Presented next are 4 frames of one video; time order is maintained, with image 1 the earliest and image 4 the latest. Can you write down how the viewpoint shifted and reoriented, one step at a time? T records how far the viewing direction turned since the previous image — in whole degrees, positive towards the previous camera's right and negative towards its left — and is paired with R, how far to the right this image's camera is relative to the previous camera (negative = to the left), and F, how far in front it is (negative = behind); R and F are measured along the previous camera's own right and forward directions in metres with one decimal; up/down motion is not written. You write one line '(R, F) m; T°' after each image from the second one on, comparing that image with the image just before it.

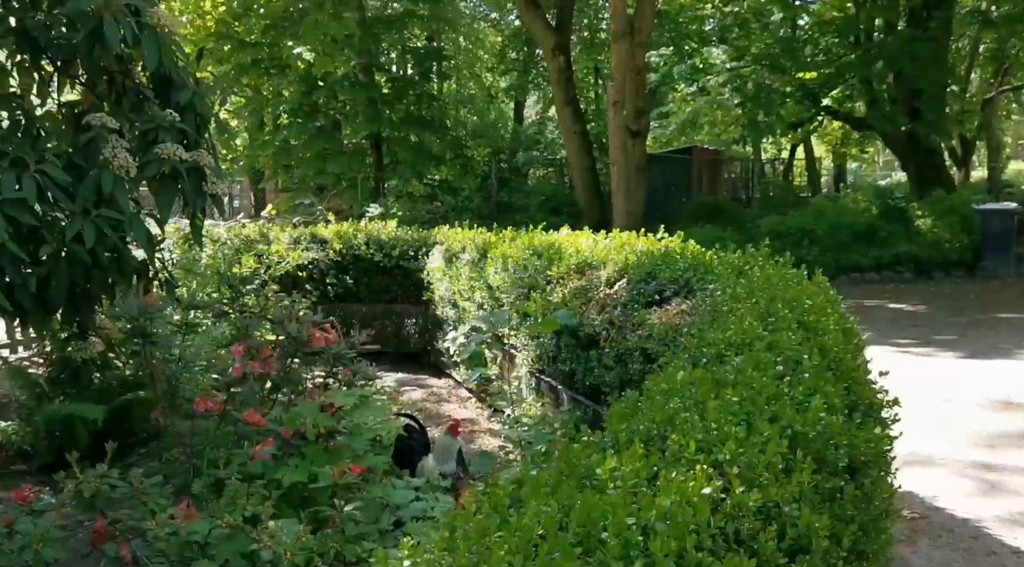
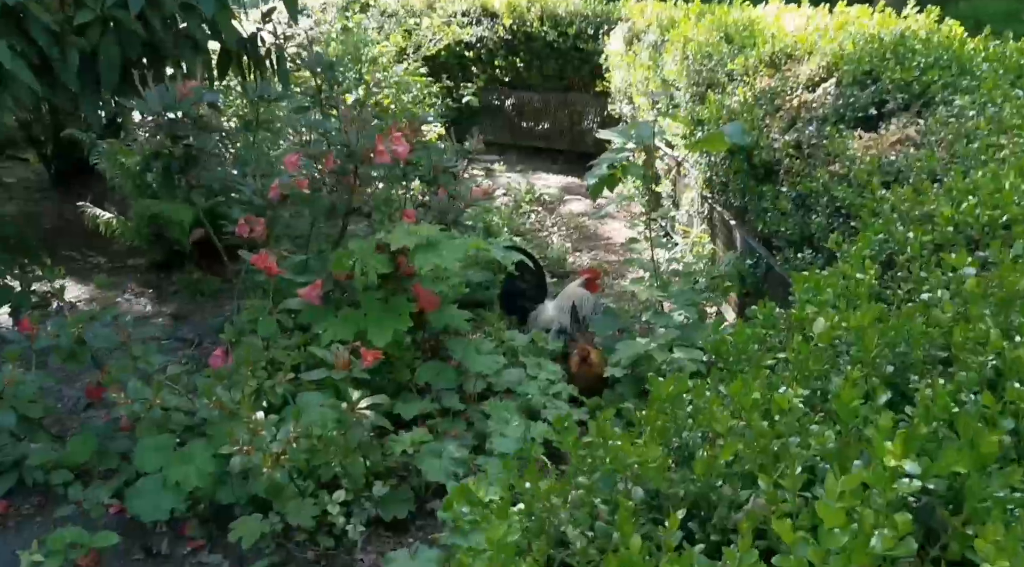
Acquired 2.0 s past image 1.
(+0.5, +2.0) m; -12°
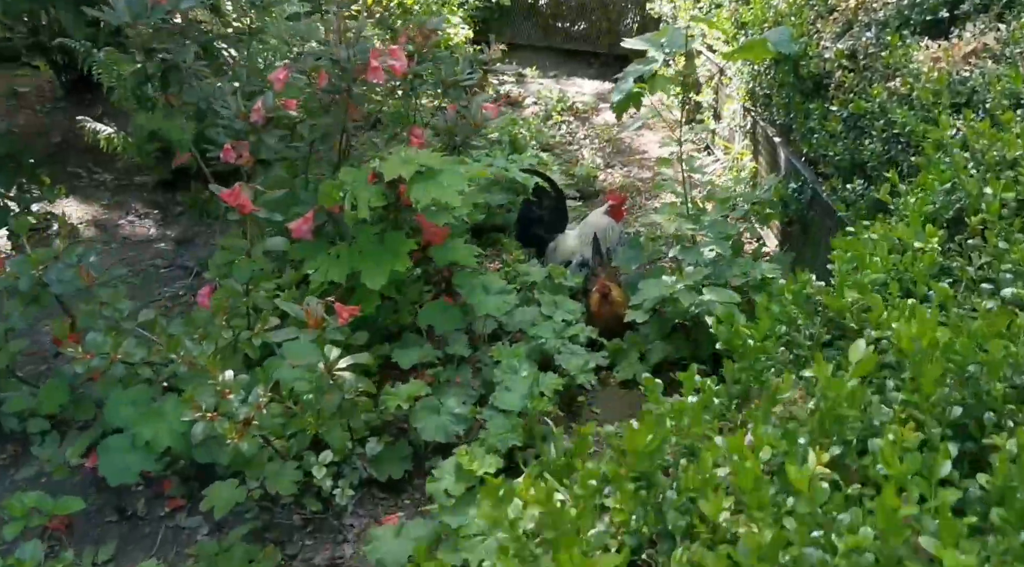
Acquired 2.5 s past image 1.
(+0.2, +0.5) m; -3°
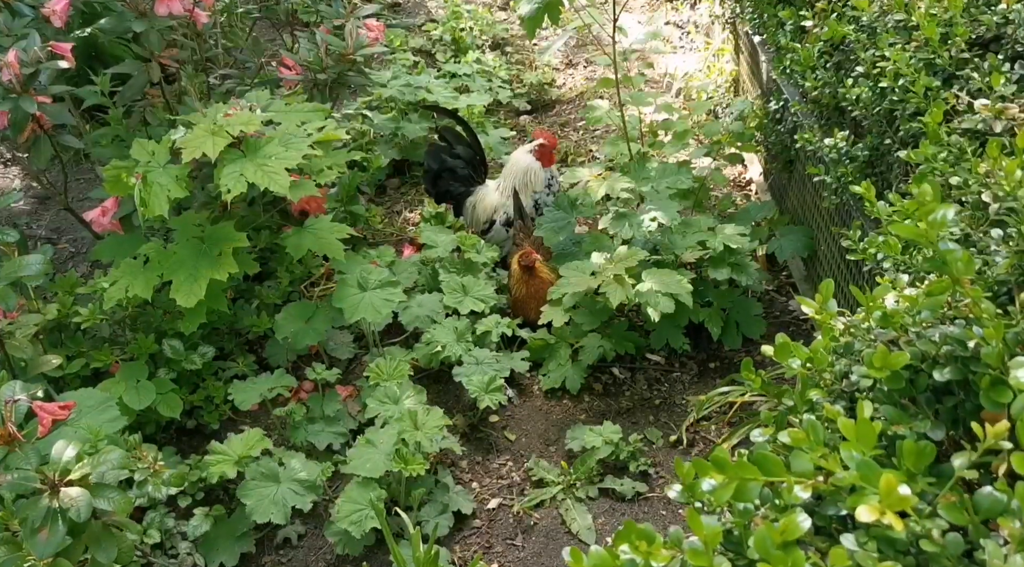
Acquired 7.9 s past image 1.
(+0.5, +1.1) m; -3°
